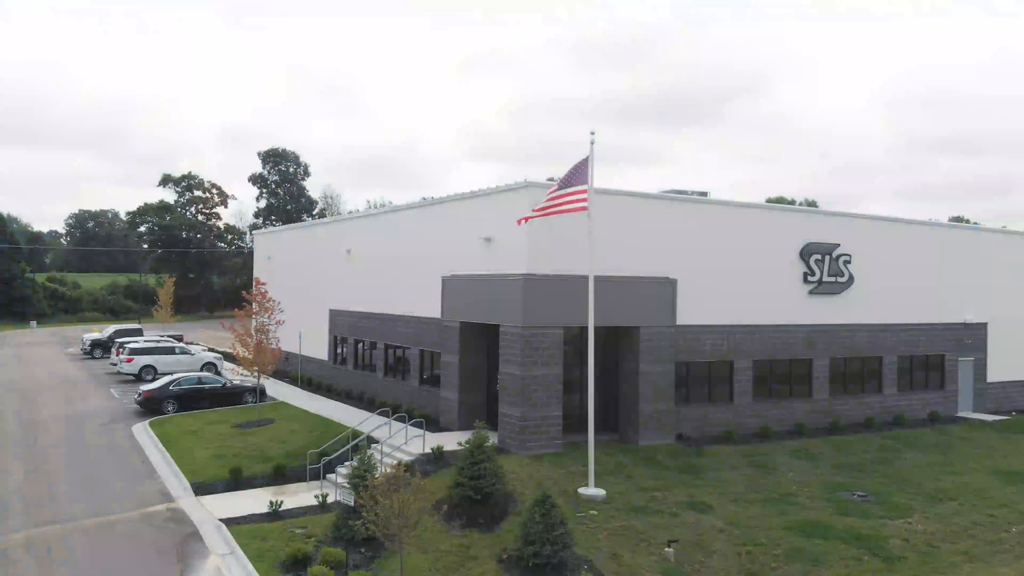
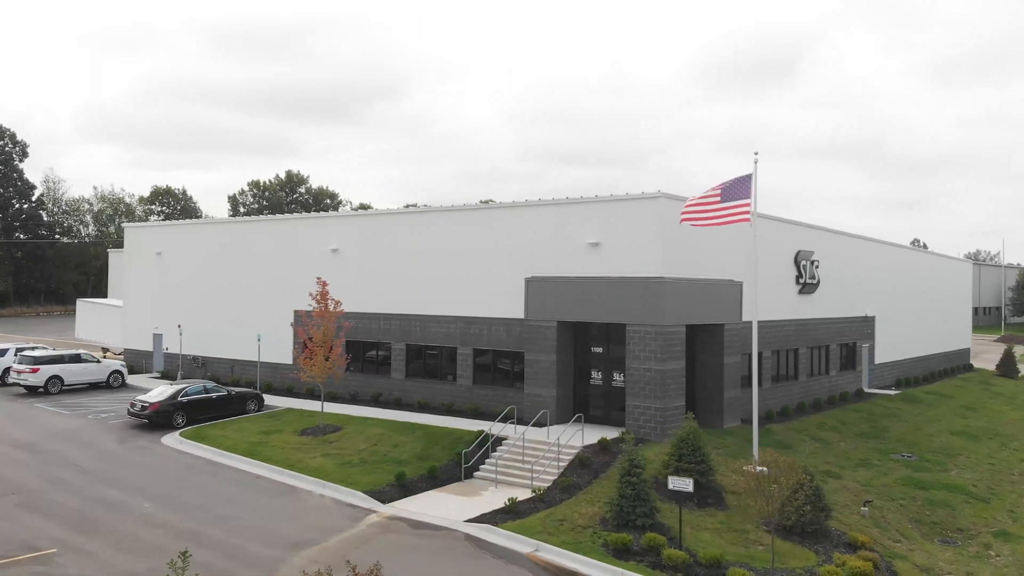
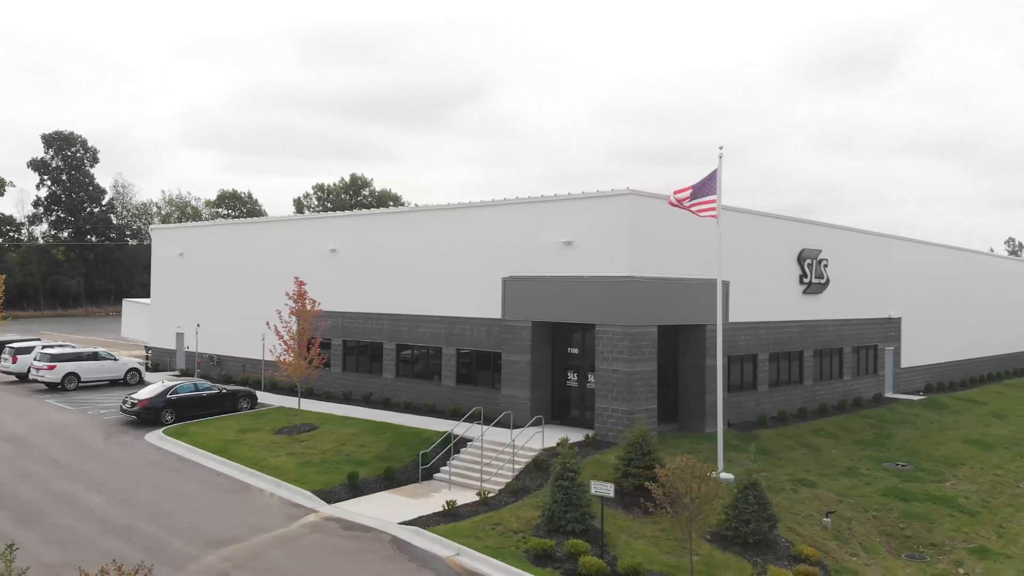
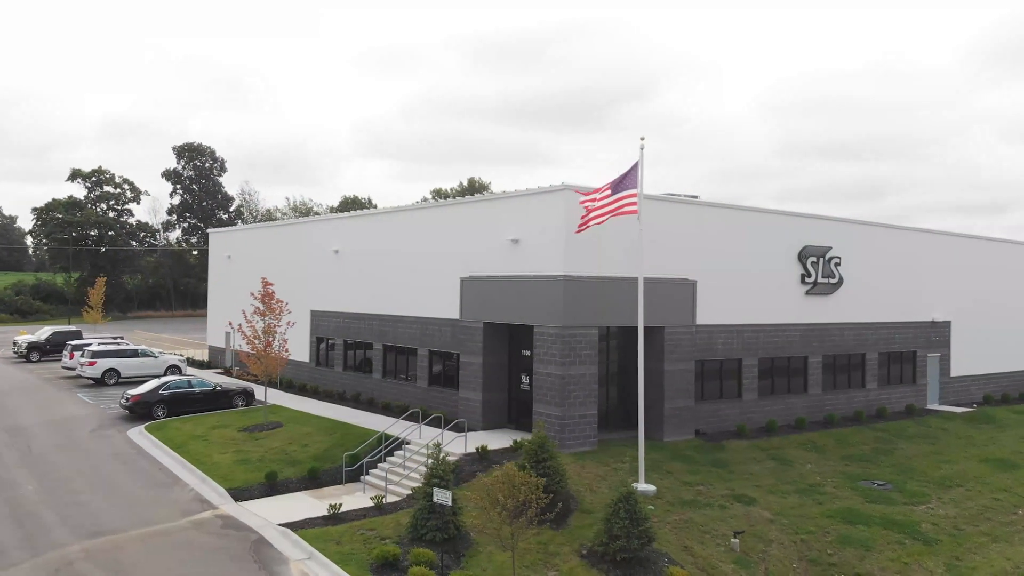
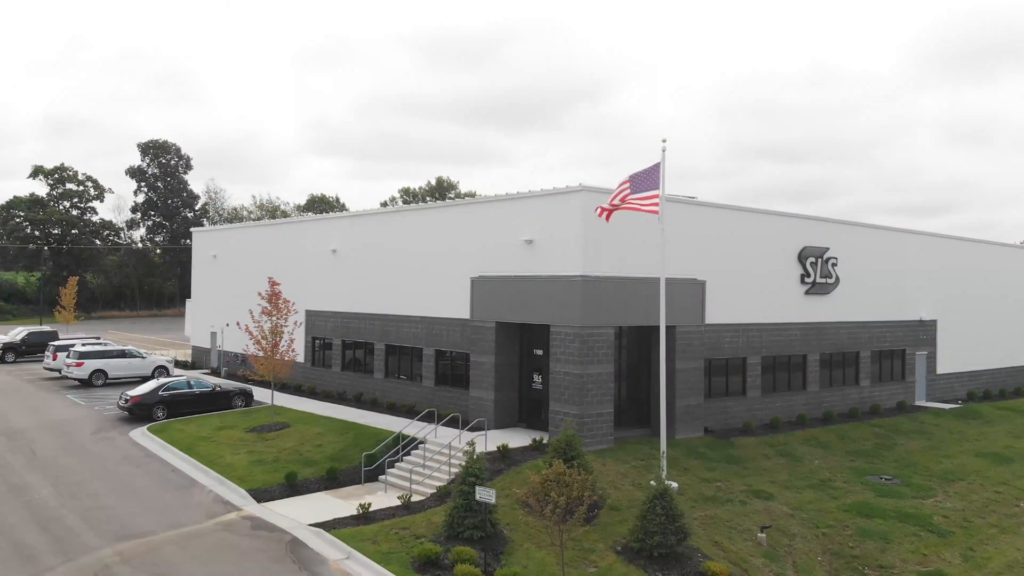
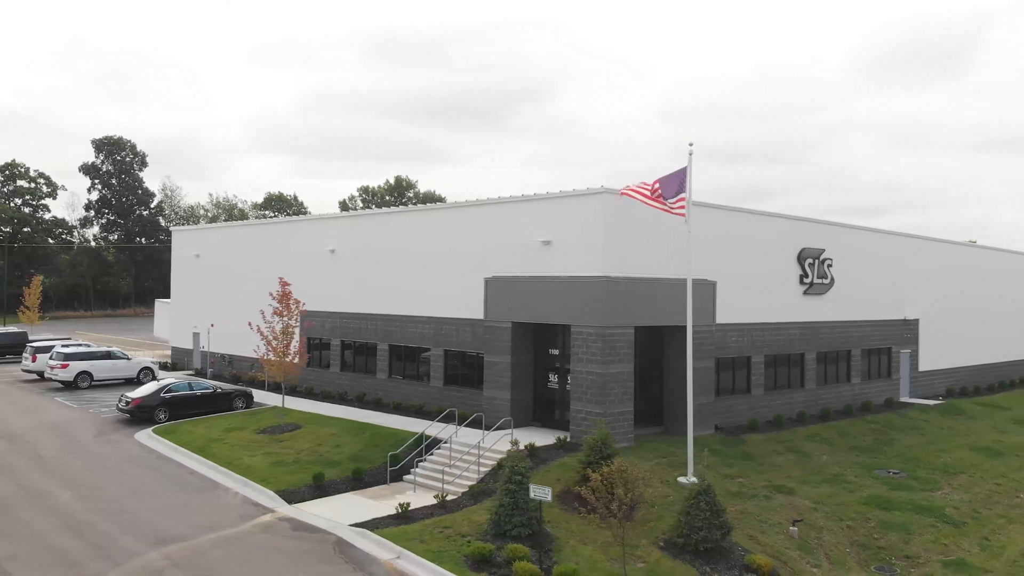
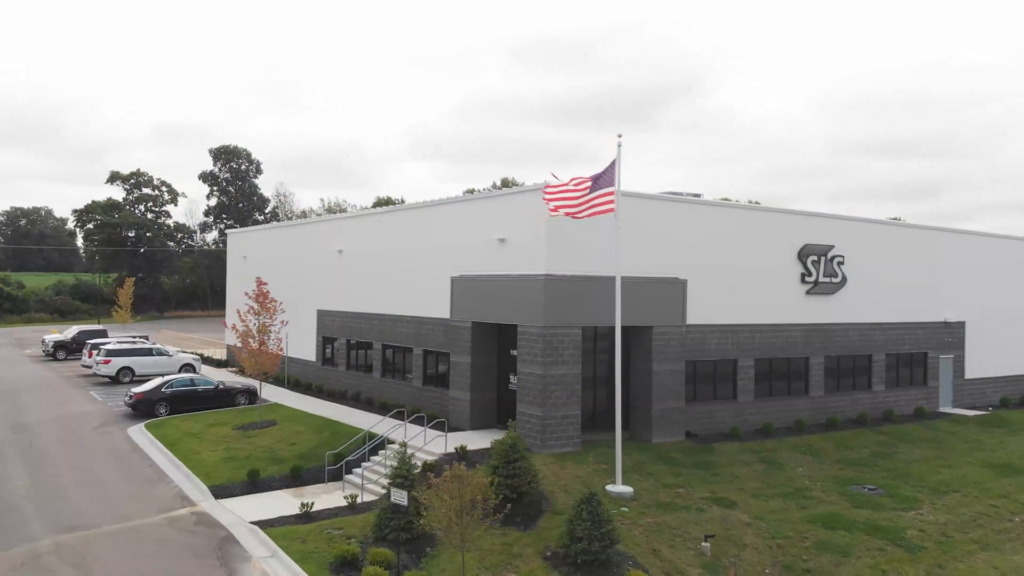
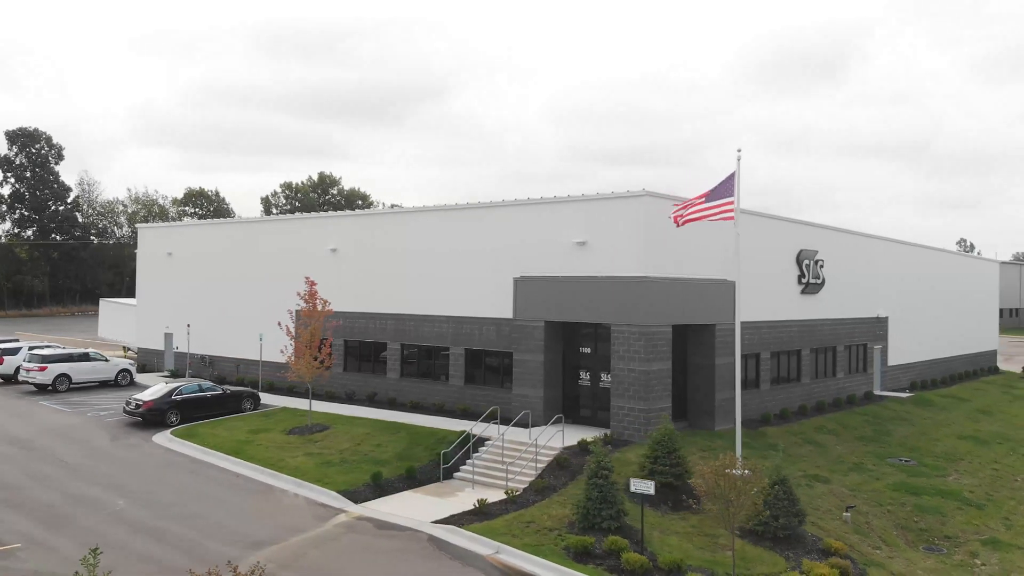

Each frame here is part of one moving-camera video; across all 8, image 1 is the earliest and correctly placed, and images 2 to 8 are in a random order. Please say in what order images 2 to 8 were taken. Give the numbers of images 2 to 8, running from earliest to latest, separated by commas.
7, 4, 5, 6, 3, 8, 2
